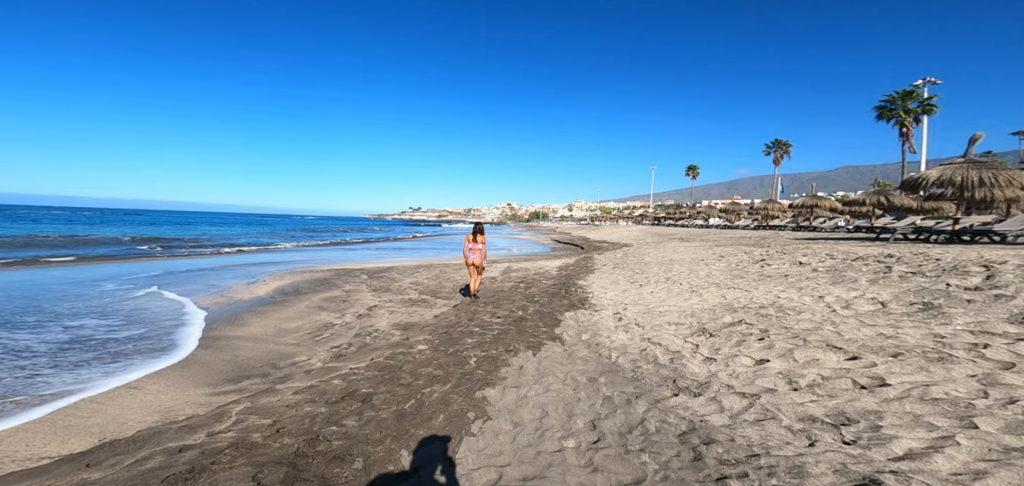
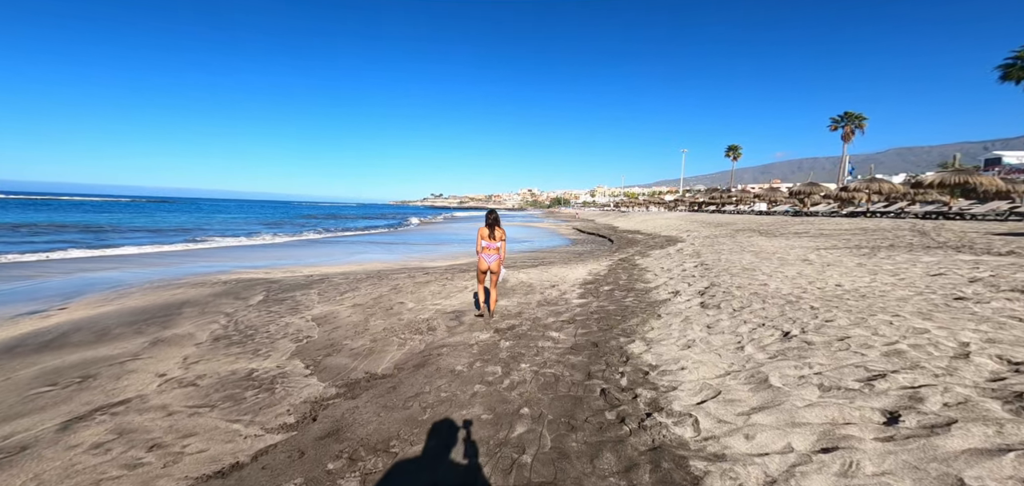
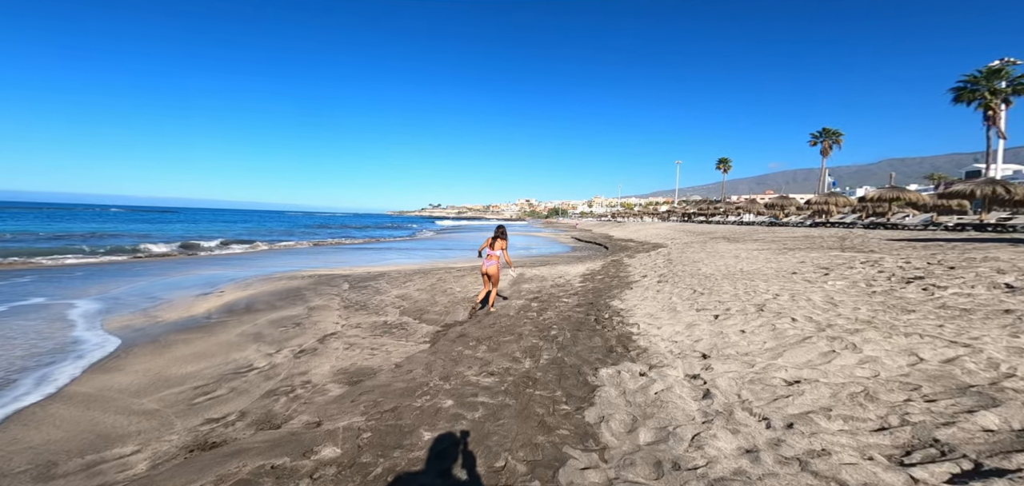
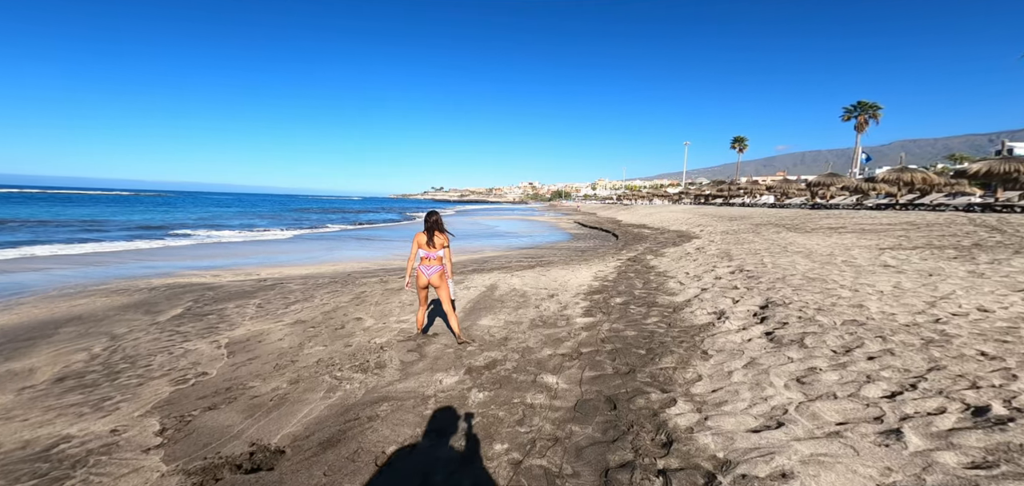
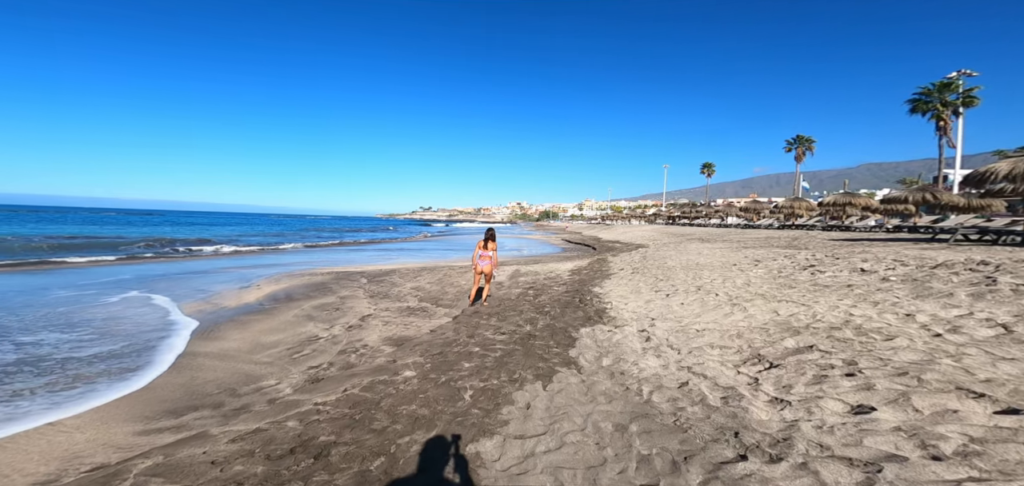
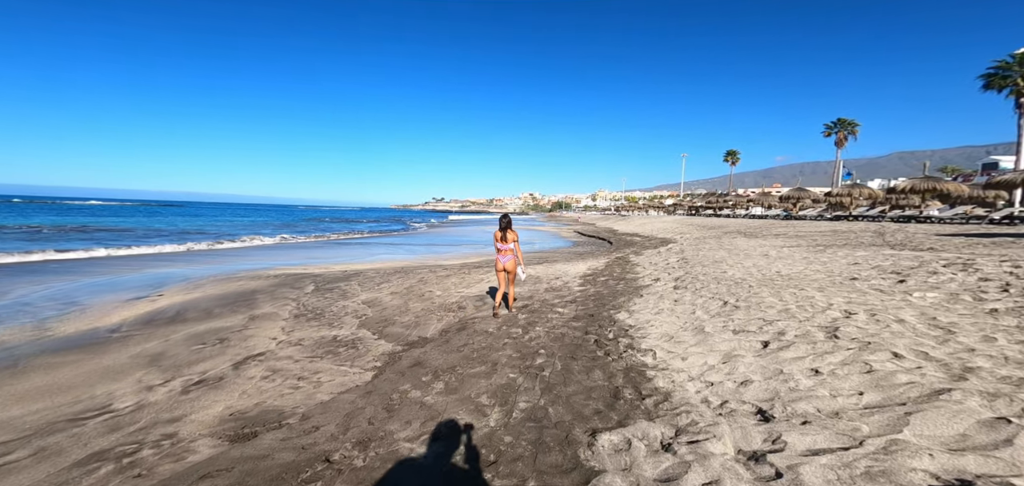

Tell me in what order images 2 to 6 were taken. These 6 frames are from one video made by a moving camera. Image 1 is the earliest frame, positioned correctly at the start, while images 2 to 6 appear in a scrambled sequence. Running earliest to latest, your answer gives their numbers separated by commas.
5, 3, 6, 2, 4
